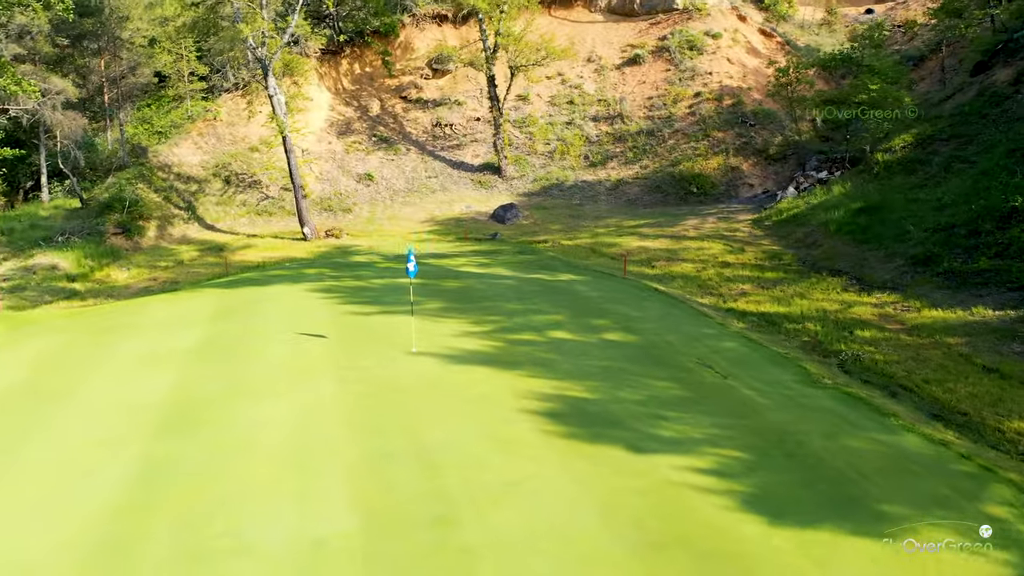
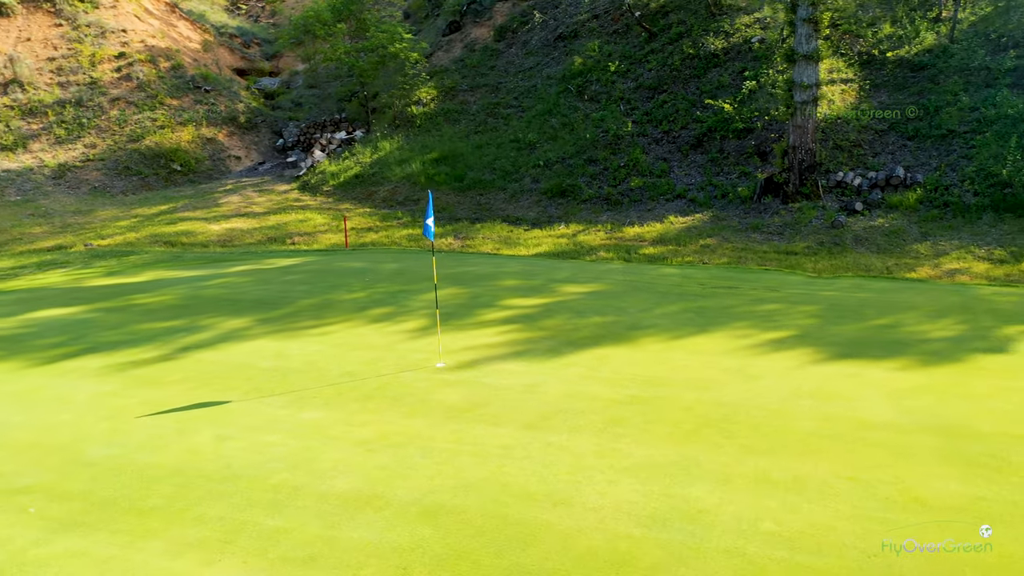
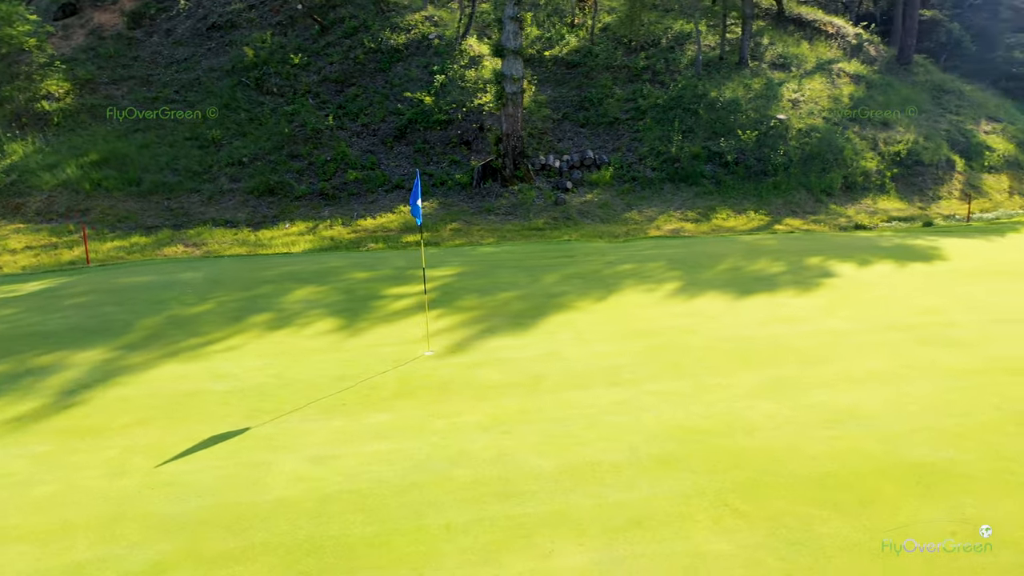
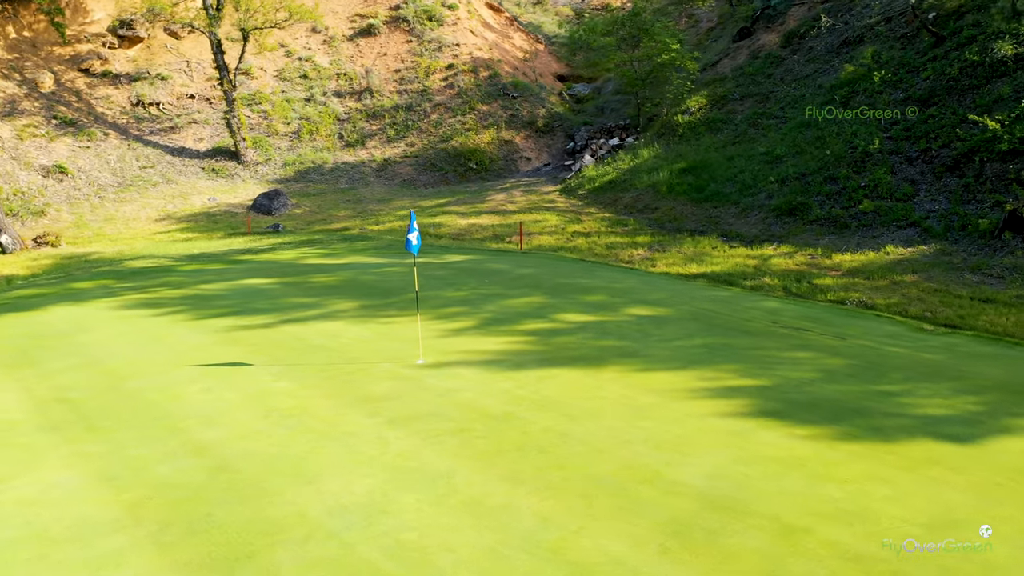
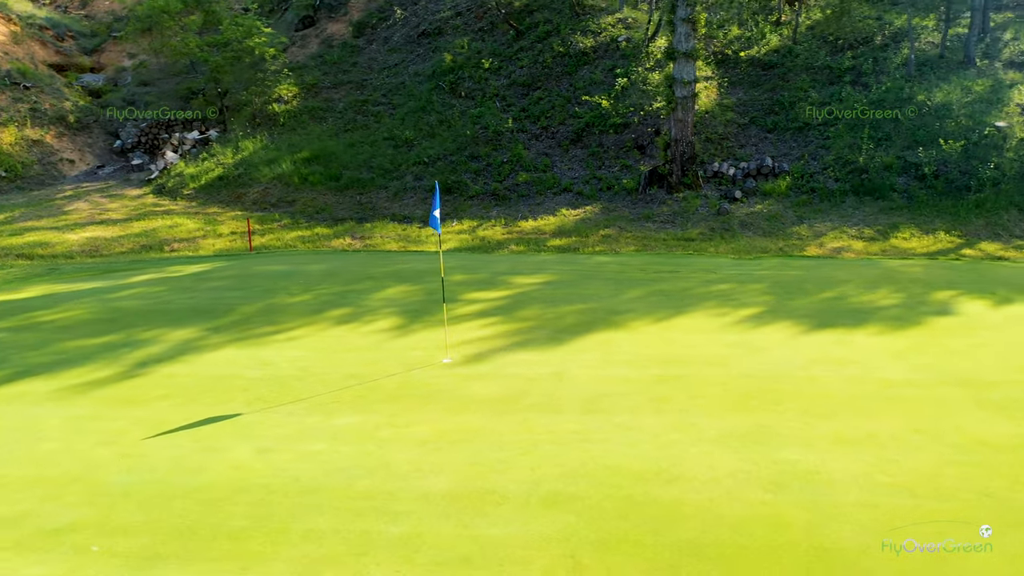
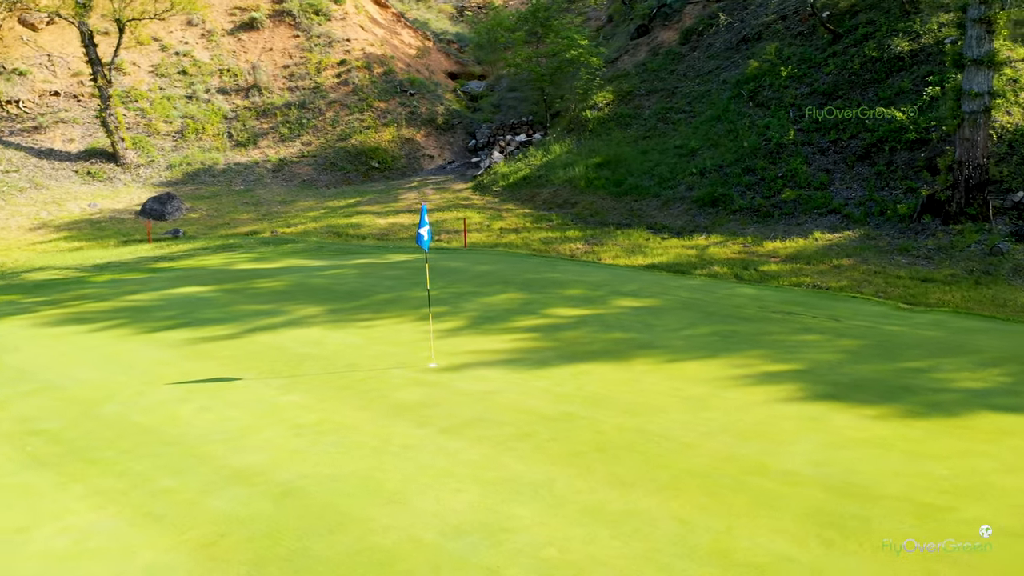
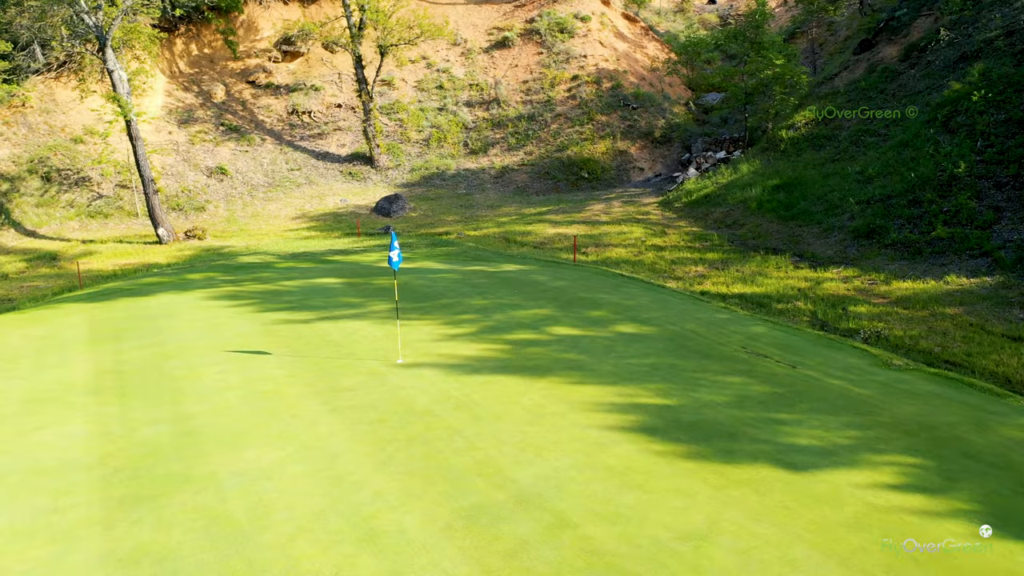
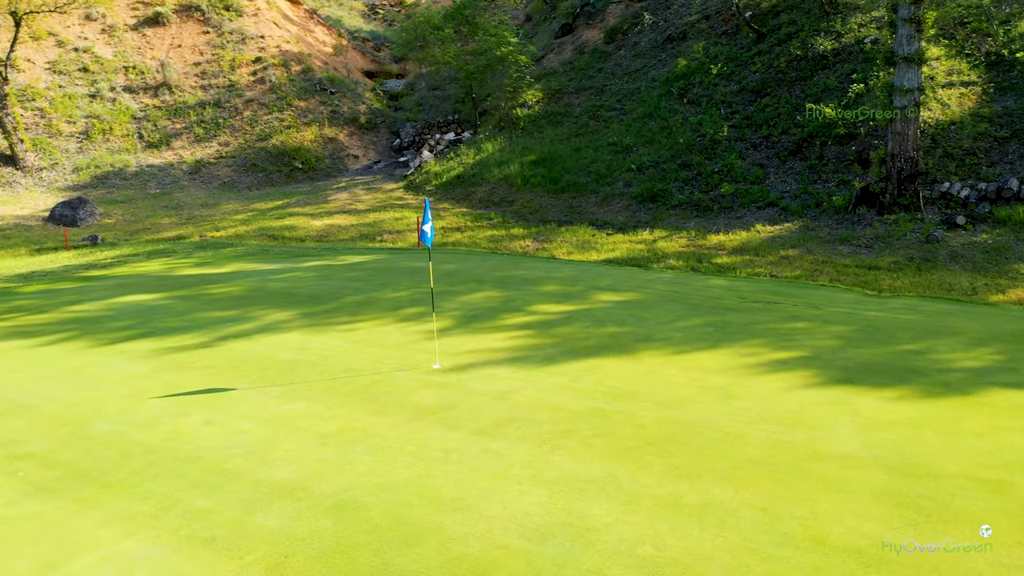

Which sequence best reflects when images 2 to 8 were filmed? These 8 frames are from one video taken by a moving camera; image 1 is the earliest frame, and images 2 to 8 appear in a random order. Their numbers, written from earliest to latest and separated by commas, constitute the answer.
7, 4, 6, 8, 2, 5, 3
